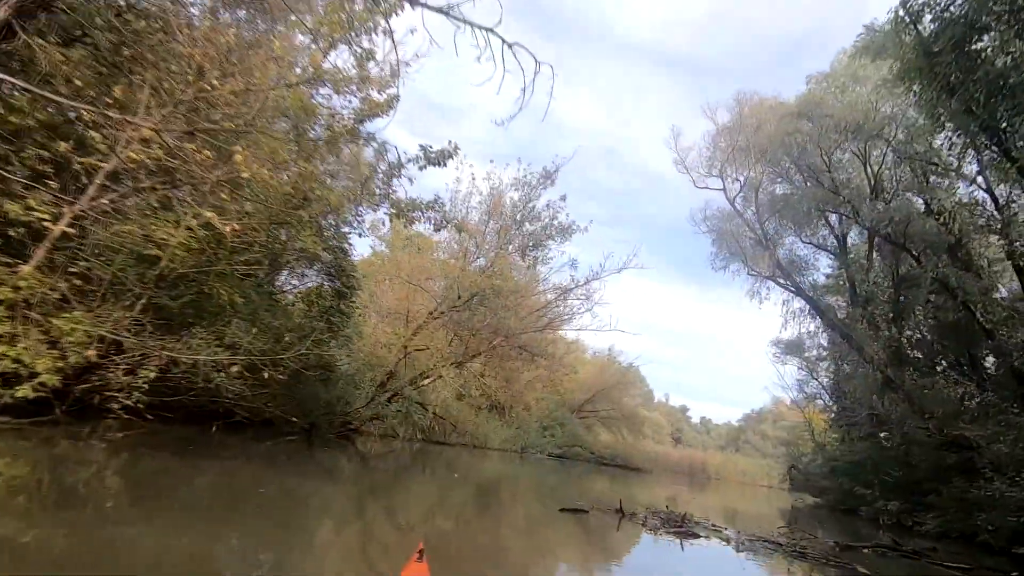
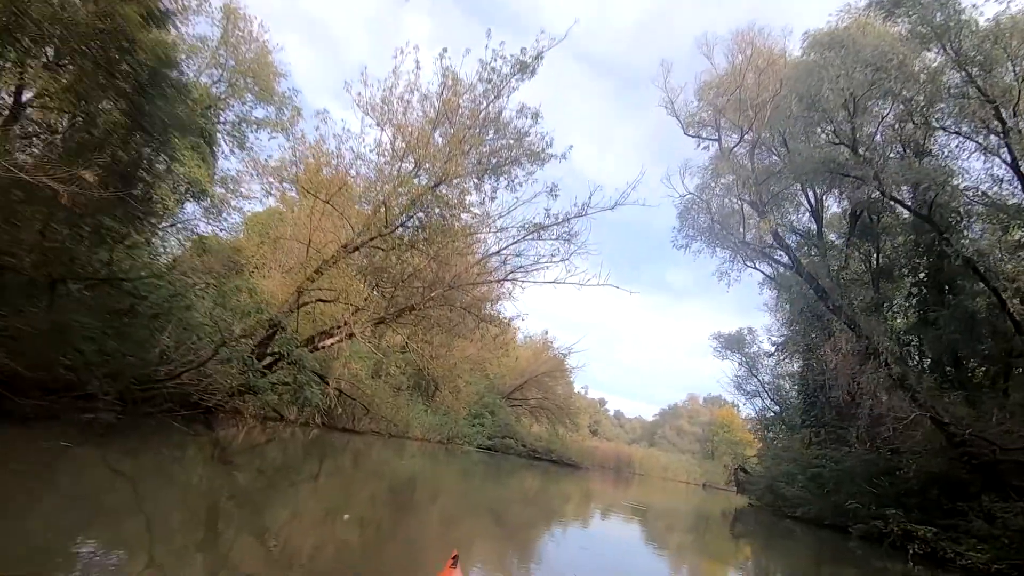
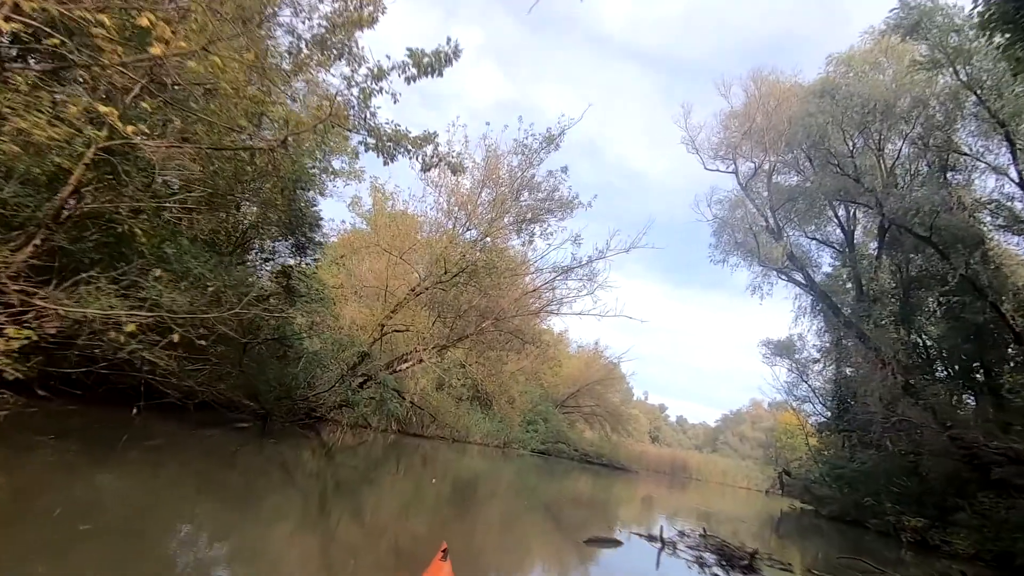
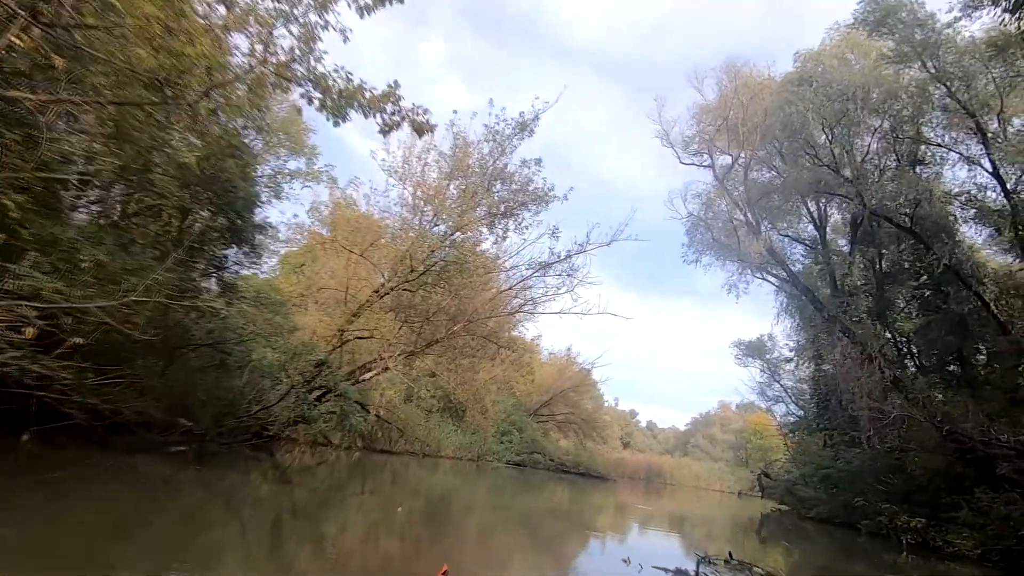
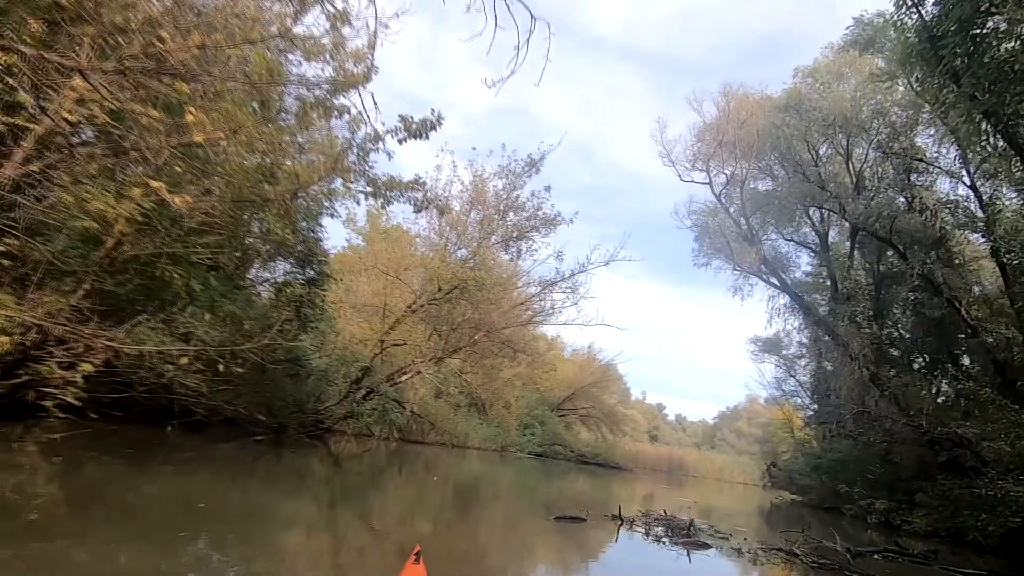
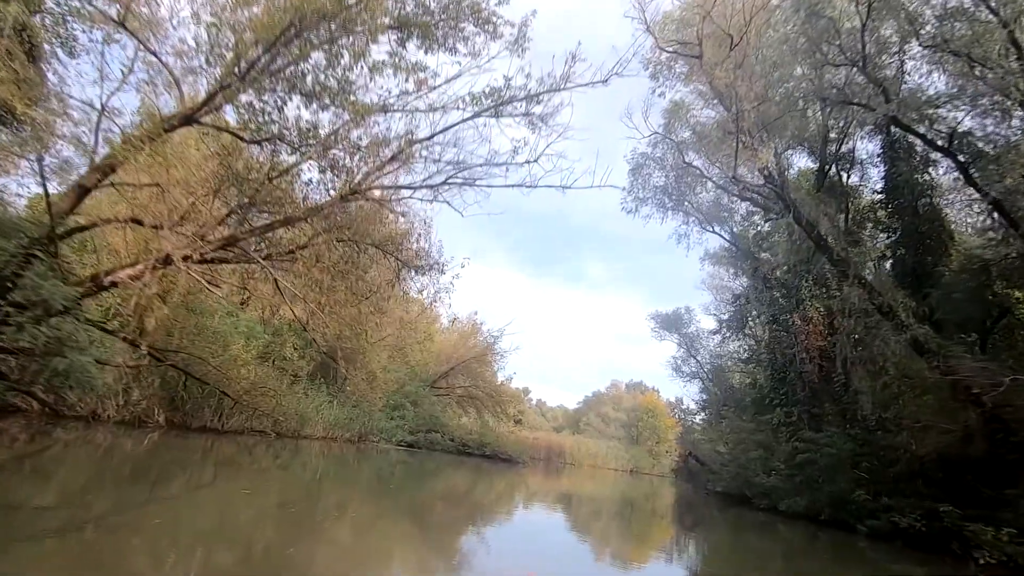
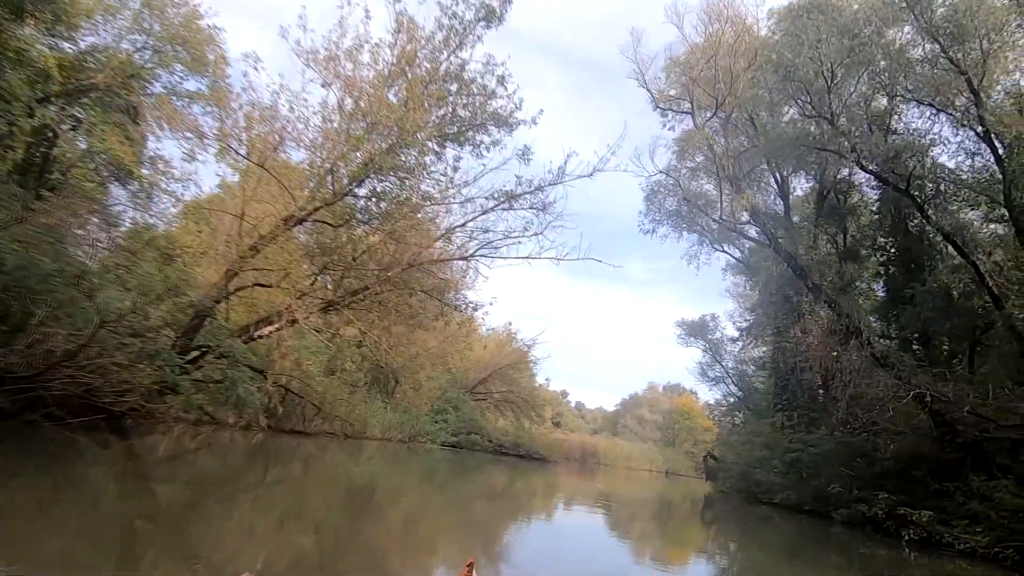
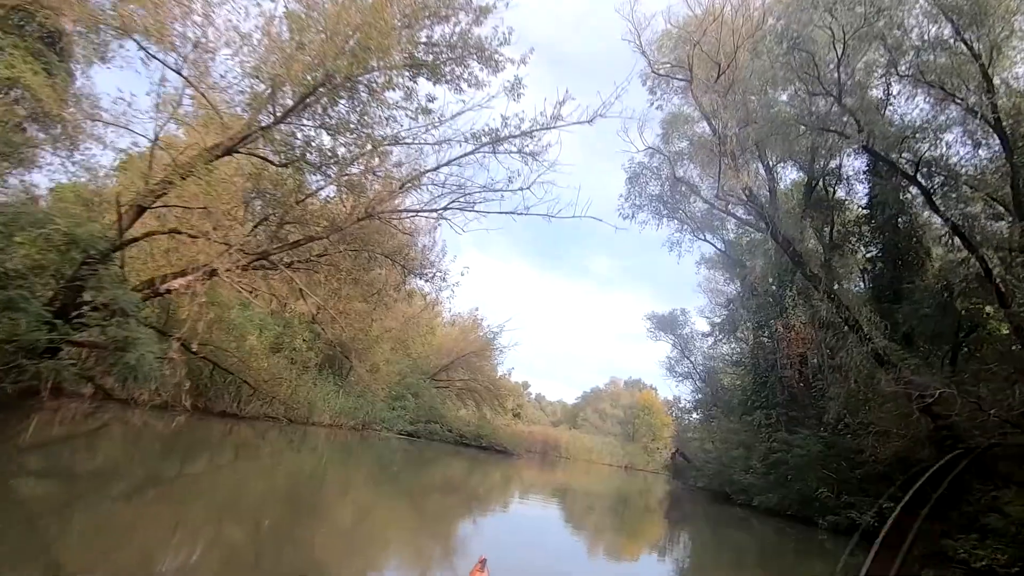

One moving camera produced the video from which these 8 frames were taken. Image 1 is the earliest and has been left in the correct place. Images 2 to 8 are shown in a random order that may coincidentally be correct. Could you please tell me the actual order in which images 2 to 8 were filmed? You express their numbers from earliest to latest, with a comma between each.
5, 3, 4, 2, 7, 8, 6
